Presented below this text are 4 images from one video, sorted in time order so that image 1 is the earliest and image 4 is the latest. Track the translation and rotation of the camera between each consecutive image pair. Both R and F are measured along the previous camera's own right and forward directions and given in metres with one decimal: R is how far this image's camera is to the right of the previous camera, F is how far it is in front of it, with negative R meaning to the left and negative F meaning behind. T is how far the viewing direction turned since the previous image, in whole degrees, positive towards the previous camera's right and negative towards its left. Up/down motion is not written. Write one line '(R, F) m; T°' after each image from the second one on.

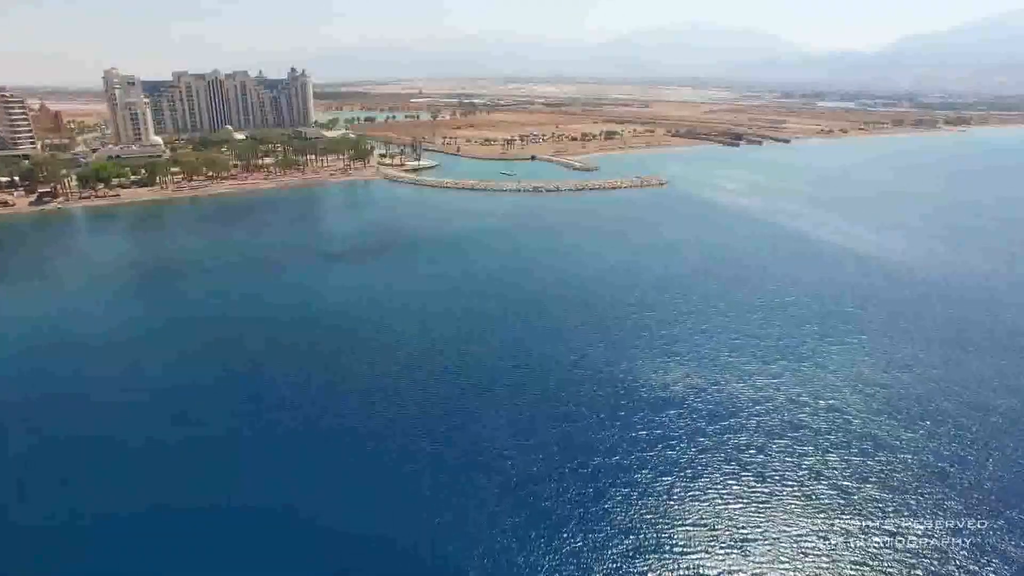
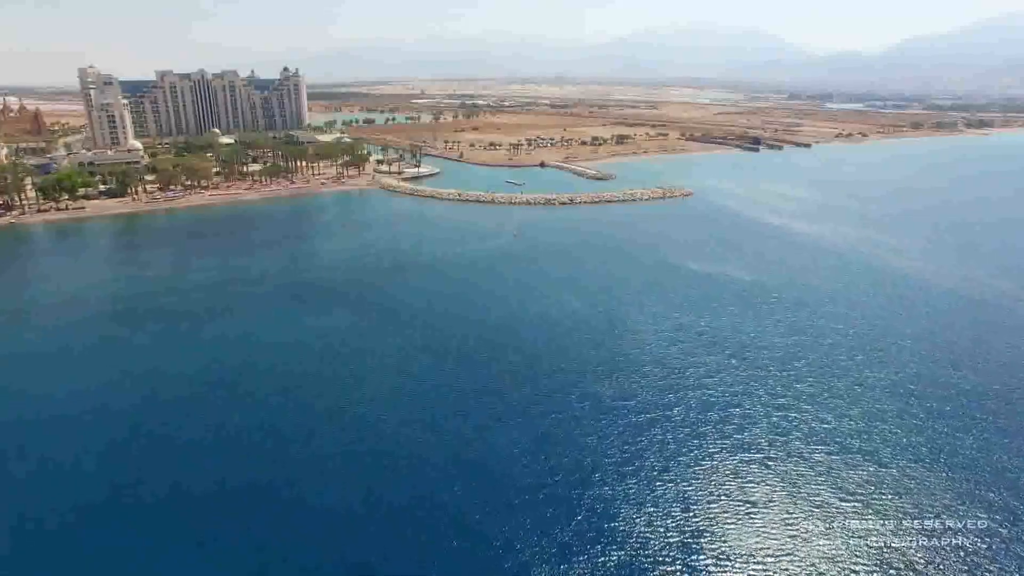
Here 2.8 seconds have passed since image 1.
(-0.4, +3.8) m; 0°
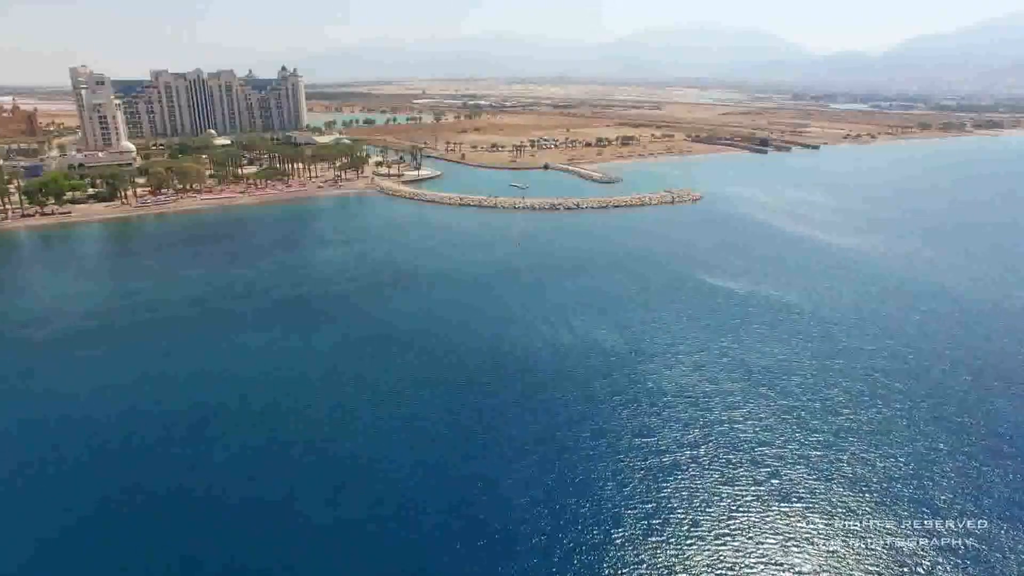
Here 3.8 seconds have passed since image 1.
(-0.1, +1.3) m; 0°
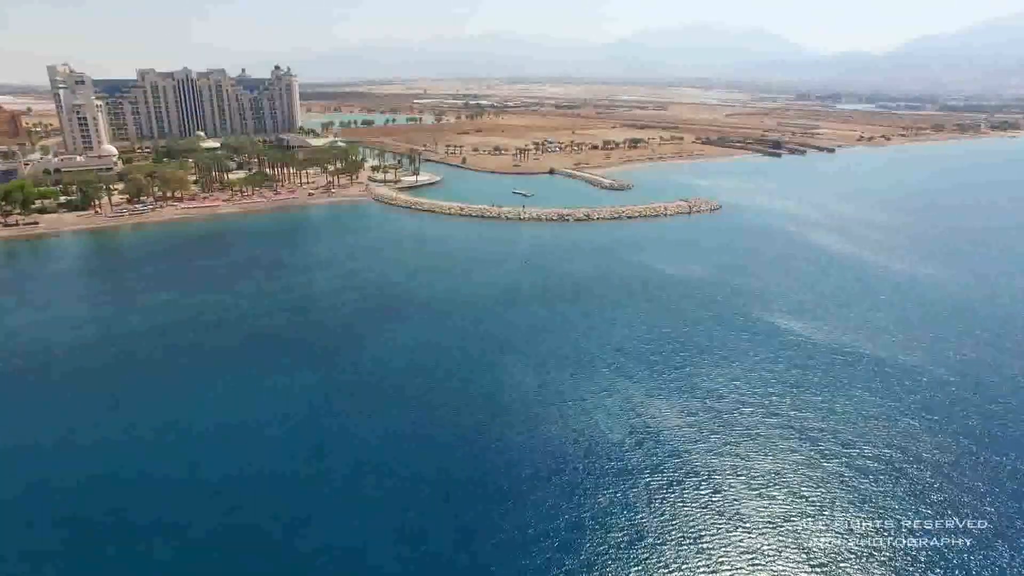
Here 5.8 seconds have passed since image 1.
(-0.2, +2.6) m; 0°
